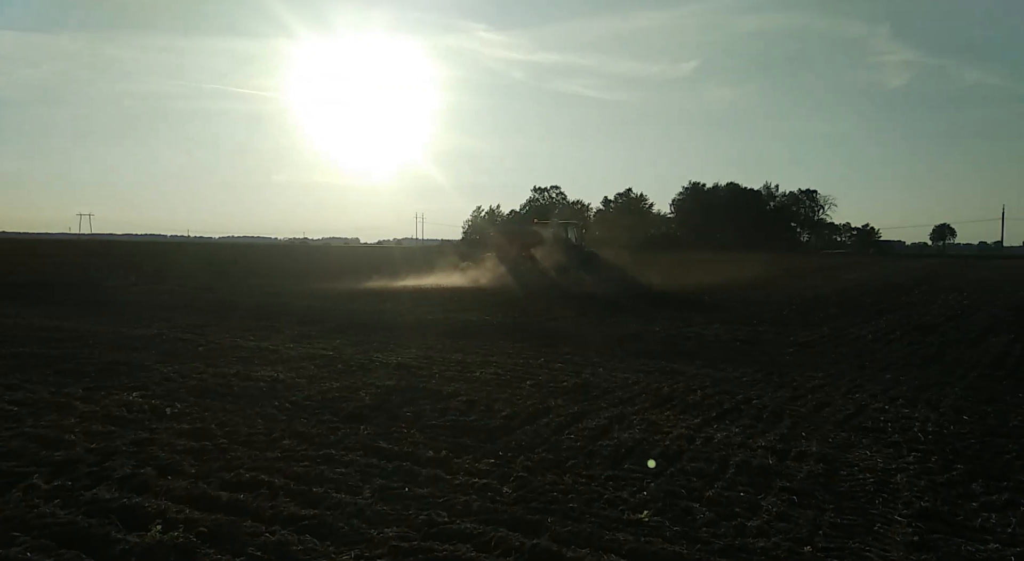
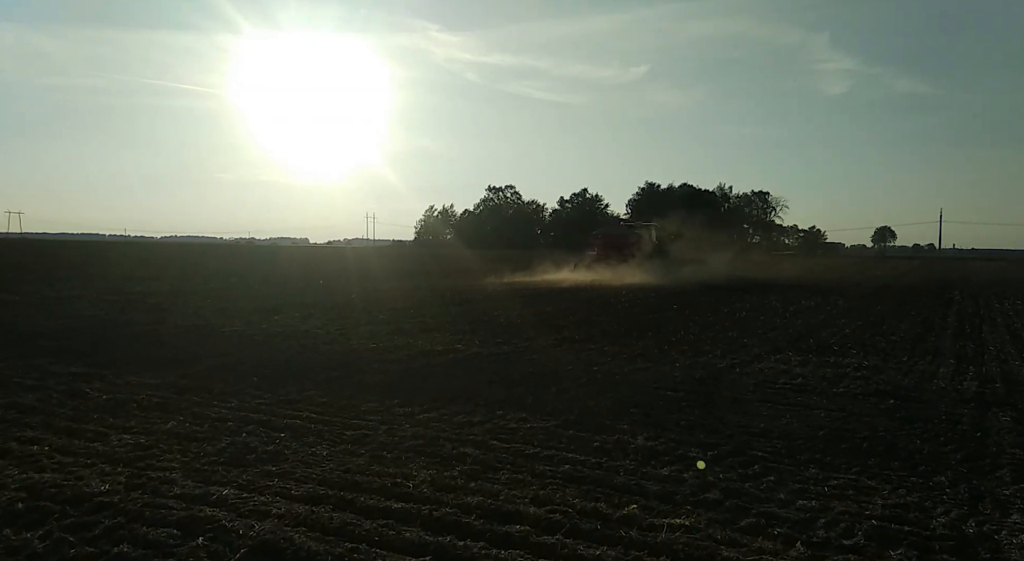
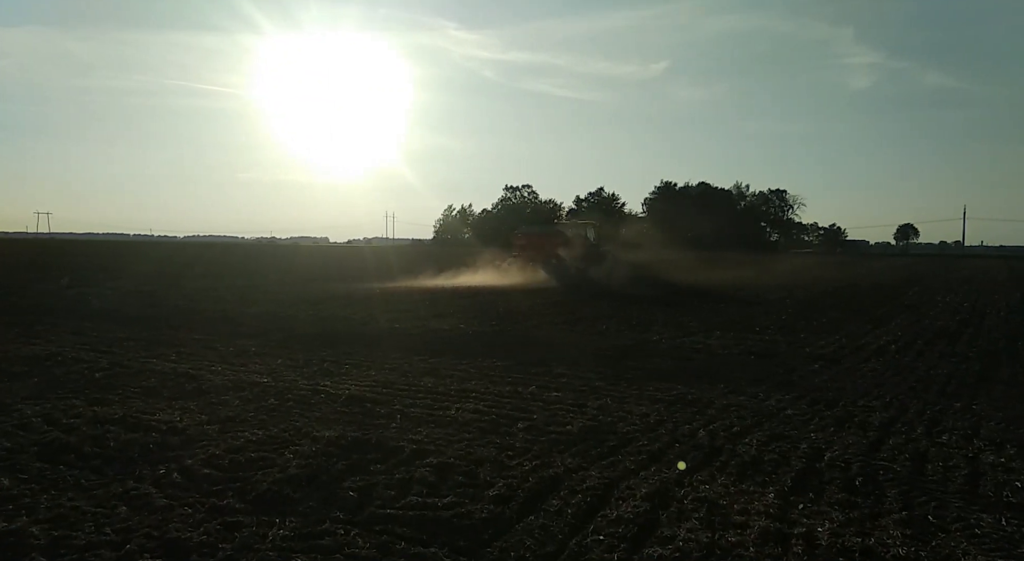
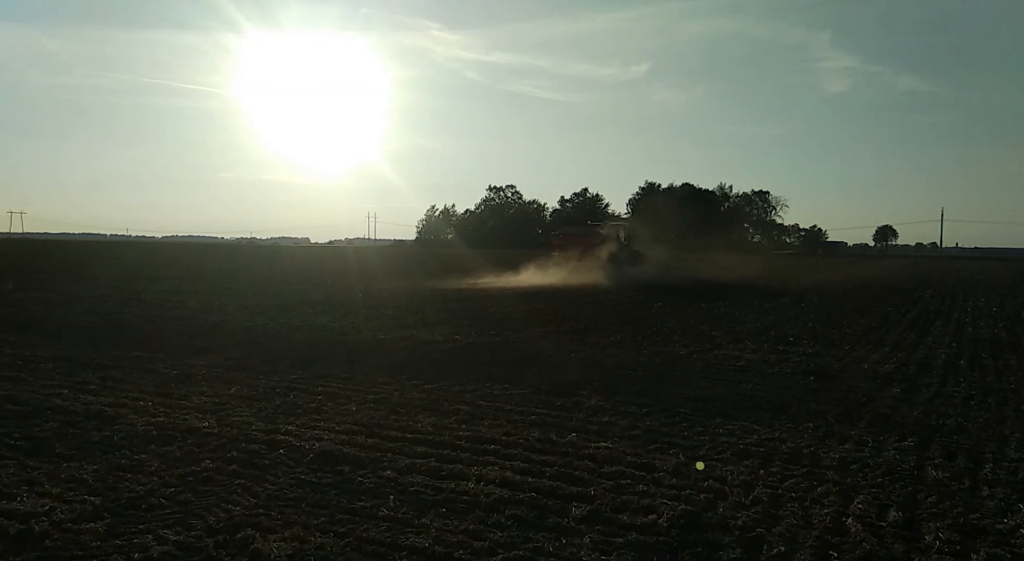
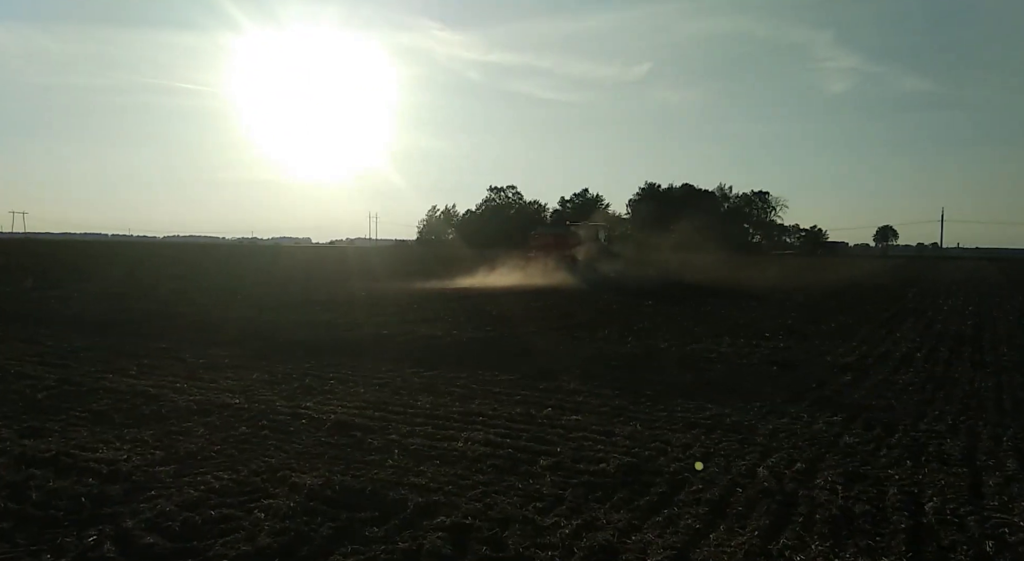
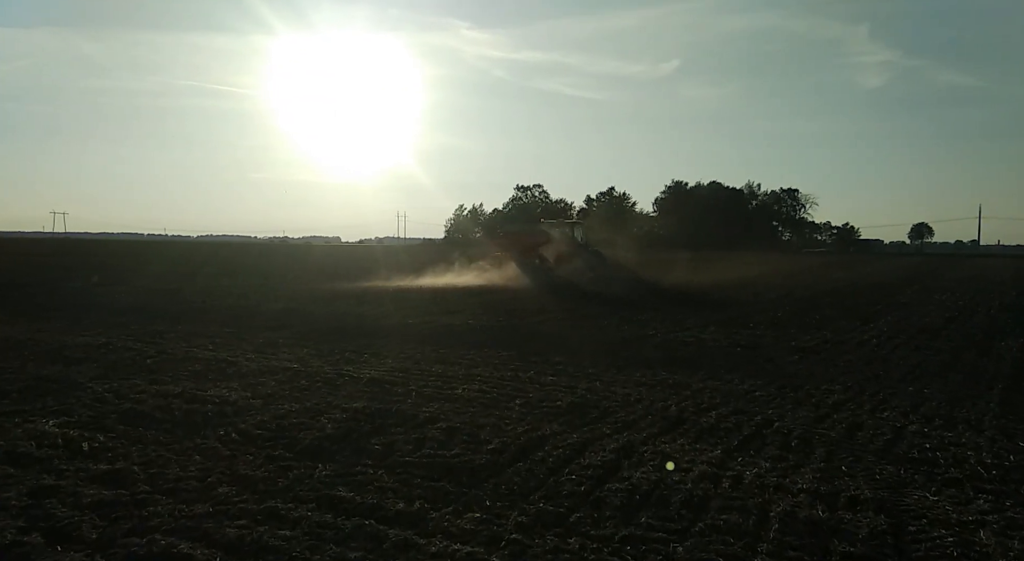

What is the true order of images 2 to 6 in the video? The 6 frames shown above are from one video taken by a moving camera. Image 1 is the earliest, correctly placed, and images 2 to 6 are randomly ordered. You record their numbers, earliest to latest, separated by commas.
6, 3, 5, 4, 2
